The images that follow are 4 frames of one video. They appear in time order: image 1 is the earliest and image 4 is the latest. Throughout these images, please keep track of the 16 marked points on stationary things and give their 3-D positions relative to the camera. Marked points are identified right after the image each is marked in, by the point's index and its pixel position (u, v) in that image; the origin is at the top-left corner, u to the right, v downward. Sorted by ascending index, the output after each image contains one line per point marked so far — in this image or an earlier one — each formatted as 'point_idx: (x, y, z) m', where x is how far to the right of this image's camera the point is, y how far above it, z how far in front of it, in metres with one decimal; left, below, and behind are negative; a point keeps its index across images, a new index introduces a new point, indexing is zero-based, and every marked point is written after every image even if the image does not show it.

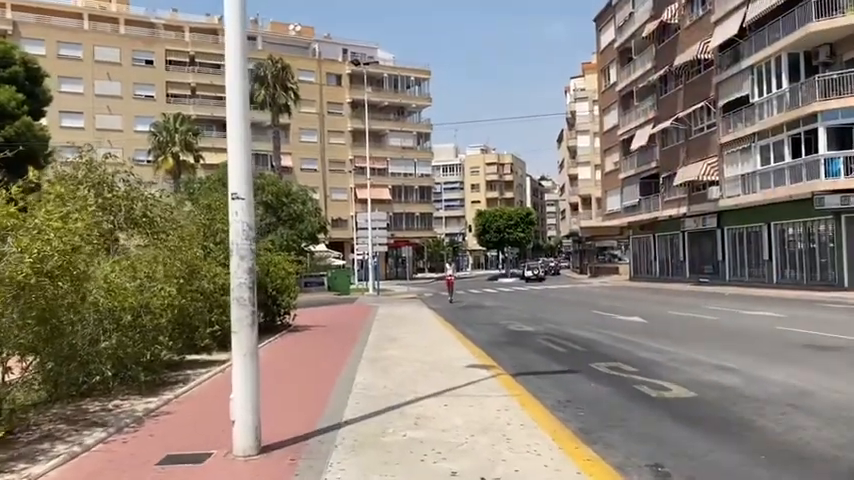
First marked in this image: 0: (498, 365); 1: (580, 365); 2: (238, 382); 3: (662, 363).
0: (+1.2, -2.1, +12.0) m
1: (+2.5, -2.1, +12.0) m
2: (-1.7, -1.3, +6.6) m
3: (+3.9, -2.0, +12.1) m
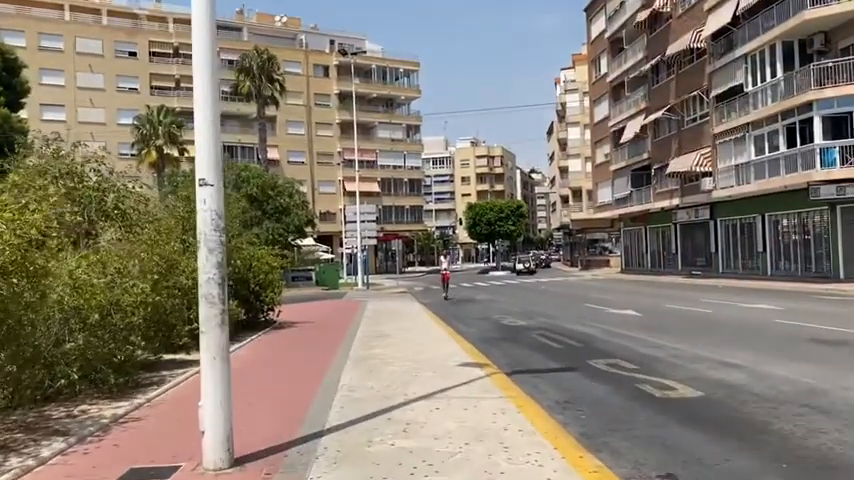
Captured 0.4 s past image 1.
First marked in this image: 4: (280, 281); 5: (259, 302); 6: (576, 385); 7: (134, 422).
0: (+1.0, -1.9, +11.5) m
1: (+2.3, -1.9, +11.4) m
2: (-1.8, -1.2, +6.0) m
3: (+3.7, -1.9, +11.6) m
4: (-4.0, -1.1, +19.6) m
5: (-4.4, -1.6, +18.9) m
6: (+1.9, -1.9, +9.5) m
7: (-3.2, -2.0, +8.0) m
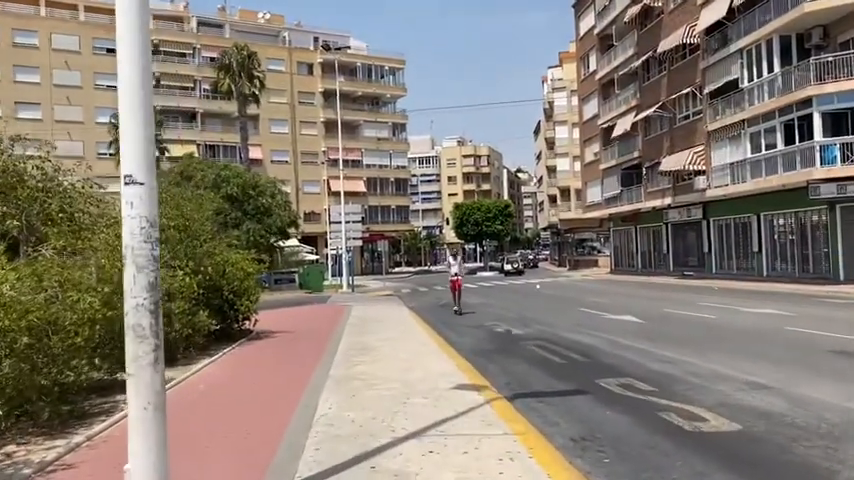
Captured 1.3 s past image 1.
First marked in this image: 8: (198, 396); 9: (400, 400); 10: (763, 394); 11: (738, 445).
0: (+0.9, -2.0, +10.2) m
1: (+2.2, -2.0, +10.1) m
2: (-1.8, -1.3, +4.6) m
3: (+3.6, -2.0, +10.3) m
4: (-4.3, -1.2, +18.2) m
5: (-4.6, -1.7, +17.5) m
6: (+1.8, -2.0, +8.3) m
7: (-3.3, -2.1, +6.7) m
8: (-3.3, -2.3, +10.7) m
9: (-0.3, -2.0, +9.1) m
10: (+4.1, -1.9, +8.9) m
11: (+2.9, -1.9, +6.9) m
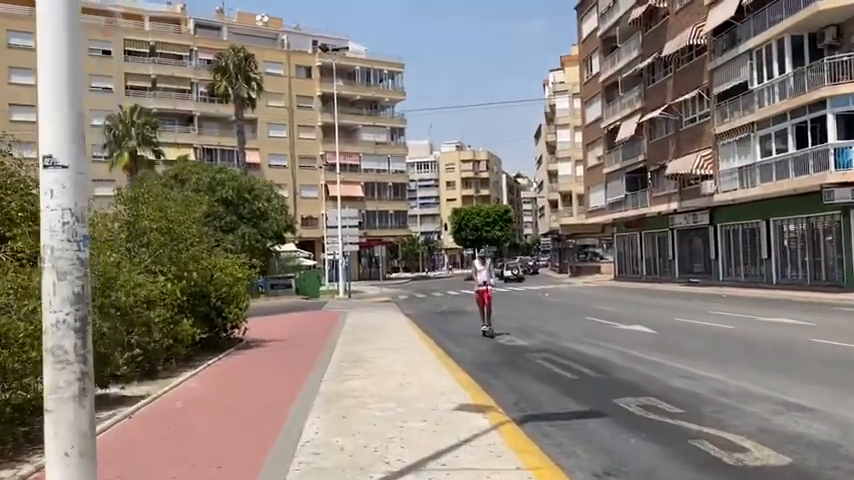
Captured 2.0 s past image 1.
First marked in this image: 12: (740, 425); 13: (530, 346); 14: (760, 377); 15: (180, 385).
0: (+0.9, -2.1, +9.2) m
1: (+2.2, -2.0, +9.1) m
2: (-1.8, -1.3, +3.6) m
3: (+3.6, -2.0, +9.3) m
4: (-4.3, -1.3, +17.2) m
5: (-4.7, -1.8, +16.4) m
6: (+1.8, -2.0, +7.3) m
7: (-3.3, -2.1, +5.6) m
8: (-3.4, -2.3, +9.7) m
9: (-0.3, -2.0, +8.1) m
10: (+4.1, -1.9, +7.9) m
11: (+2.9, -2.0, +5.9) m
12: (+3.4, -2.0, +7.9) m
13: (+2.3, -2.3, +15.9) m
14: (+5.0, -2.0, +10.8) m
15: (-4.1, -2.4, +12.2) m
